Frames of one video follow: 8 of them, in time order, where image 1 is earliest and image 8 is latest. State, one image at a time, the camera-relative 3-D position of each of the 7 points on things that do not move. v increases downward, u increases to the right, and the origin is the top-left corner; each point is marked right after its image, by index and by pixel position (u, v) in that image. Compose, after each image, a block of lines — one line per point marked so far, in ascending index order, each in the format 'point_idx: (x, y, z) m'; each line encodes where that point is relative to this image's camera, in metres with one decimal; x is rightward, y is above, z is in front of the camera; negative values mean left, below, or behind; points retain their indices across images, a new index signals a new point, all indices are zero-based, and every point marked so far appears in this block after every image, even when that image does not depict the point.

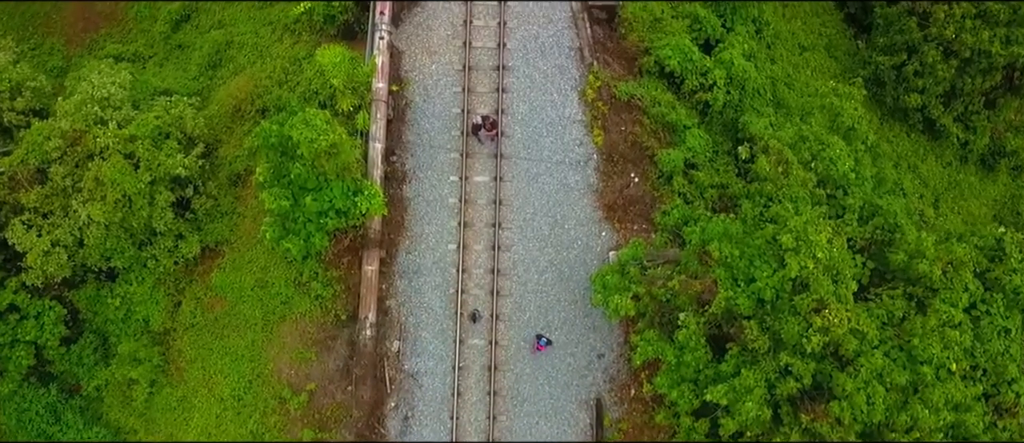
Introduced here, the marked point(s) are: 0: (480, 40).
0: (-0.6, +3.5, +15.8) m
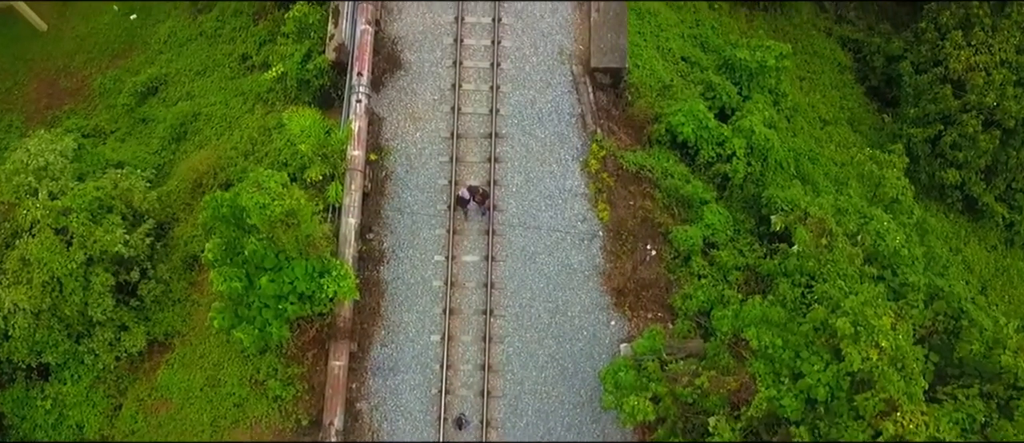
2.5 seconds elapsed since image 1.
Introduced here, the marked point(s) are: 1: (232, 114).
0: (-0.7, +2.0, +14.1) m
1: (-5.7, +2.2, +16.4) m
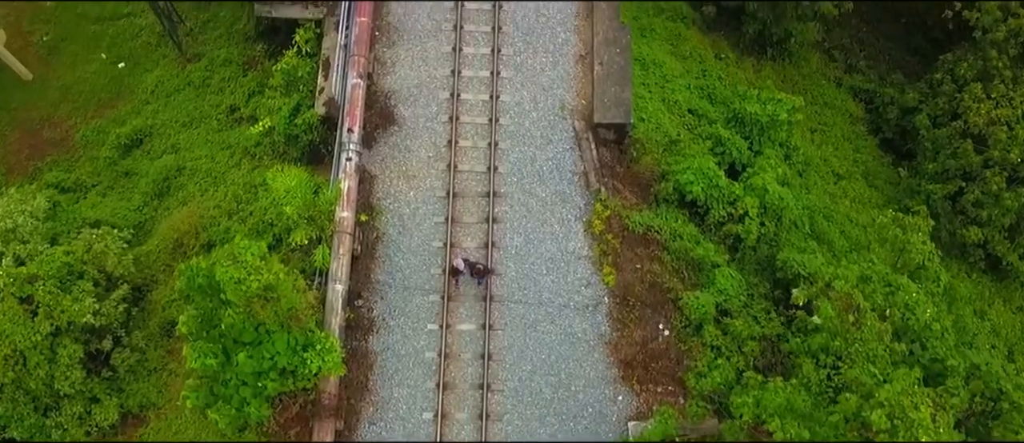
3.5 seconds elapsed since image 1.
0: (-0.7, +1.0, +13.3) m
1: (-5.7, +1.1, +15.7) m
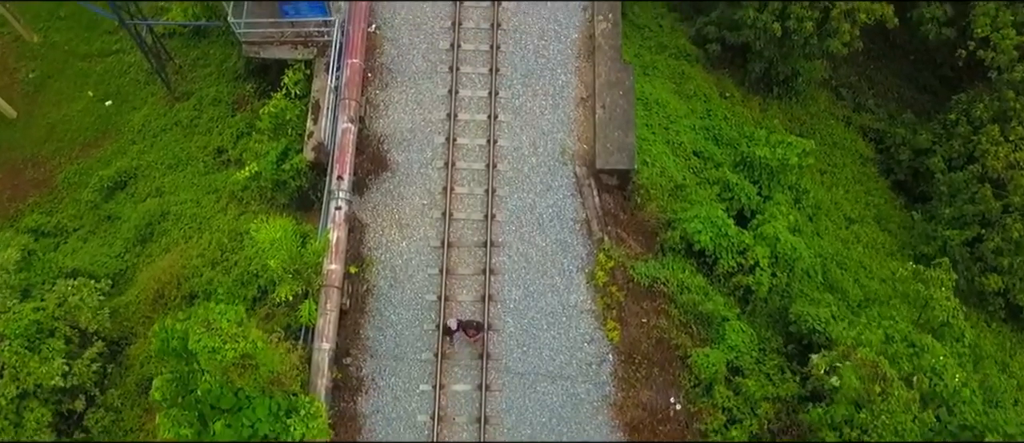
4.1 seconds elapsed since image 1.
0: (-0.8, +0.2, +12.7) m
1: (-5.8, +0.2, +15.0) m
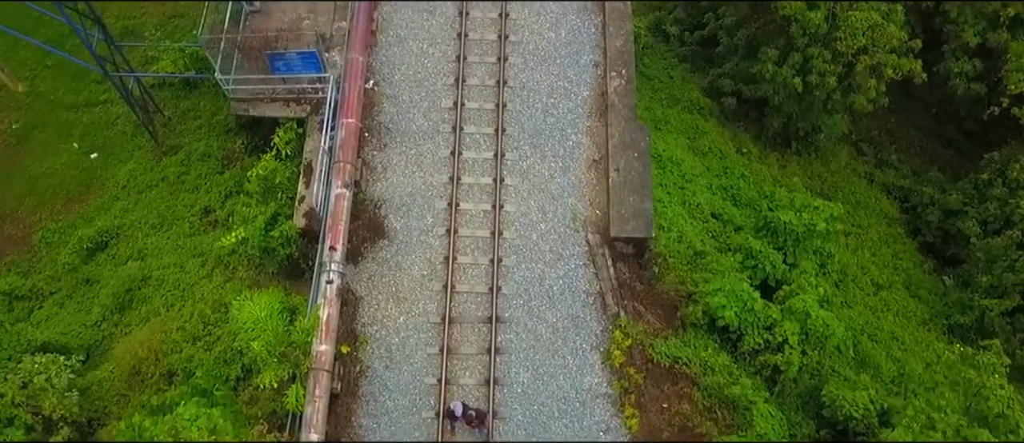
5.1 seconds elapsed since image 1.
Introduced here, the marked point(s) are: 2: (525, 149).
0: (-0.7, -0.9, +11.6) m
1: (-5.6, -1.0, +14.0) m
2: (+0.2, +1.2, +12.7) m
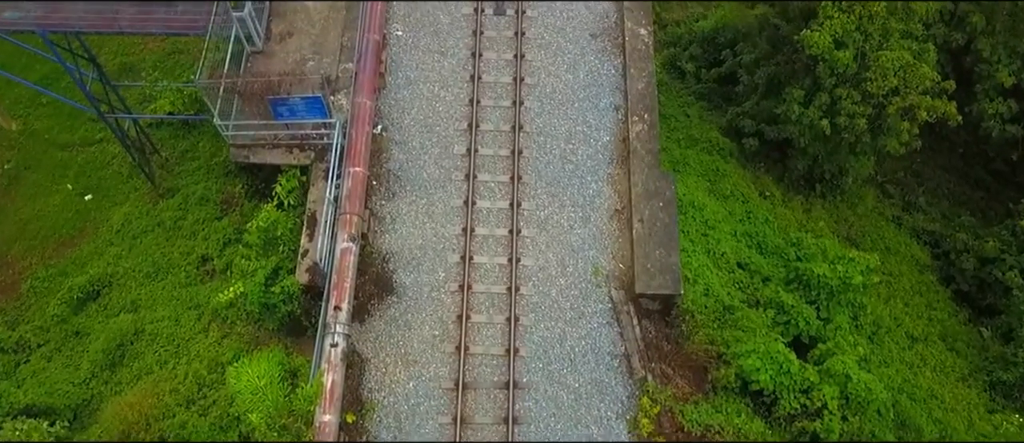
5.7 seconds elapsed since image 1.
0: (-0.4, -1.6, +10.8) m
1: (-5.4, -1.8, +13.2) m
2: (+0.5, +0.4, +11.9) m
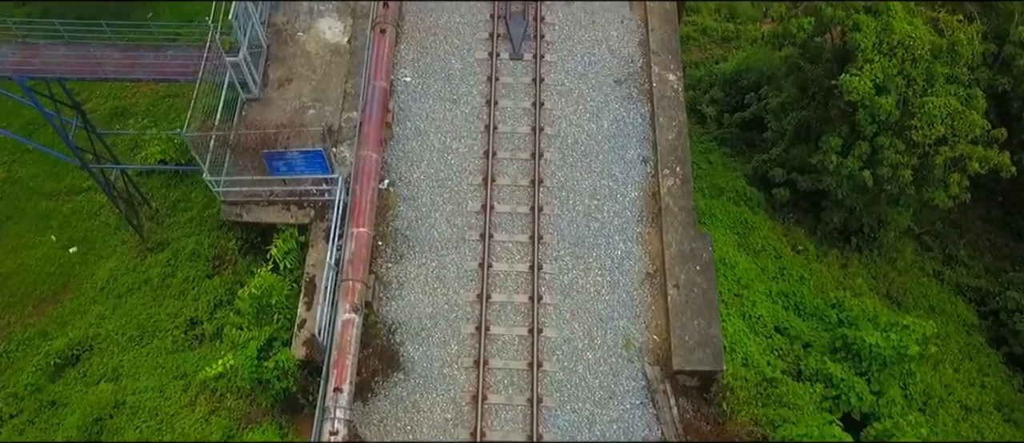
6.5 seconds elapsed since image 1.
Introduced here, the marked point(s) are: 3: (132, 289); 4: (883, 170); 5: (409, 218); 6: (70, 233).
0: (-0.2, -2.5, +9.6) m
1: (-5.1, -2.7, +12.0) m
2: (+0.7, -0.5, +10.8) m
3: (-6.7, -1.2, +14.1) m
4: (+6.1, +0.9, +13.2) m
5: (-1.4, +0.1, +11.1) m
6: (-8.4, -0.3, +15.2) m
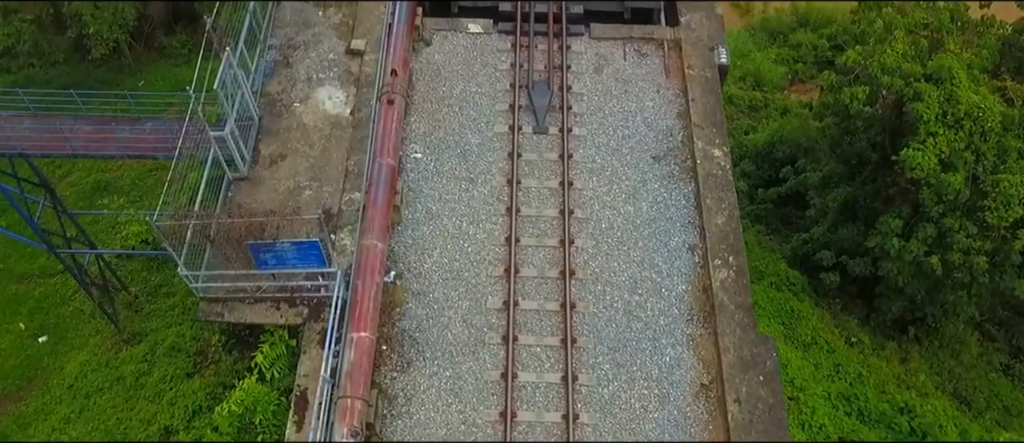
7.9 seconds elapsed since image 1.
0: (+0.2, -3.5, +7.8) m
1: (-4.8, -4.0, +10.2) m
2: (+1.0, -1.6, +9.2) m
3: (-6.3, -2.6, +12.5) m
4: (+6.4, -0.5, +11.7) m
5: (-1.1, -1.1, +9.5) m
6: (-8.1, -1.8, +13.6) m
